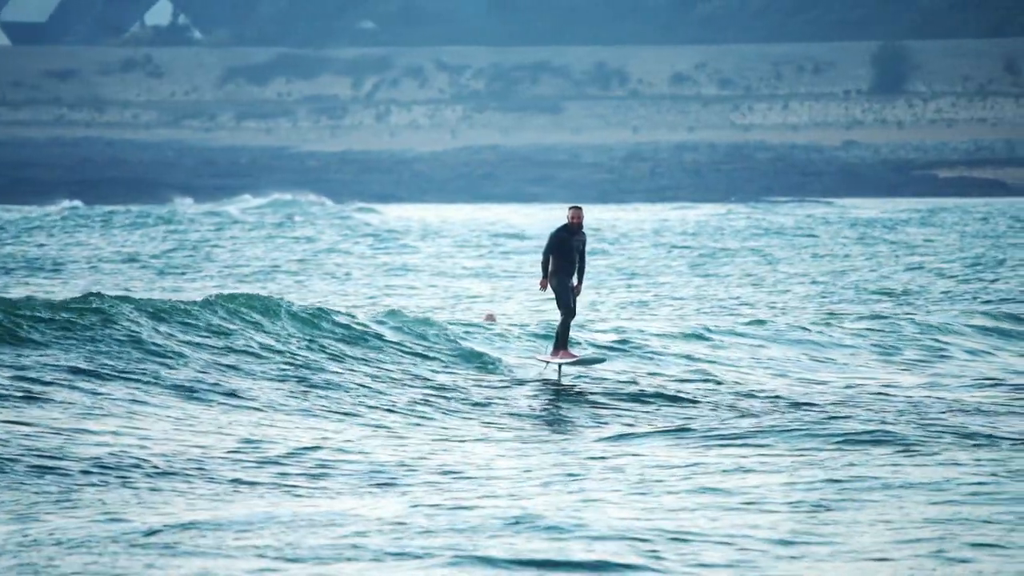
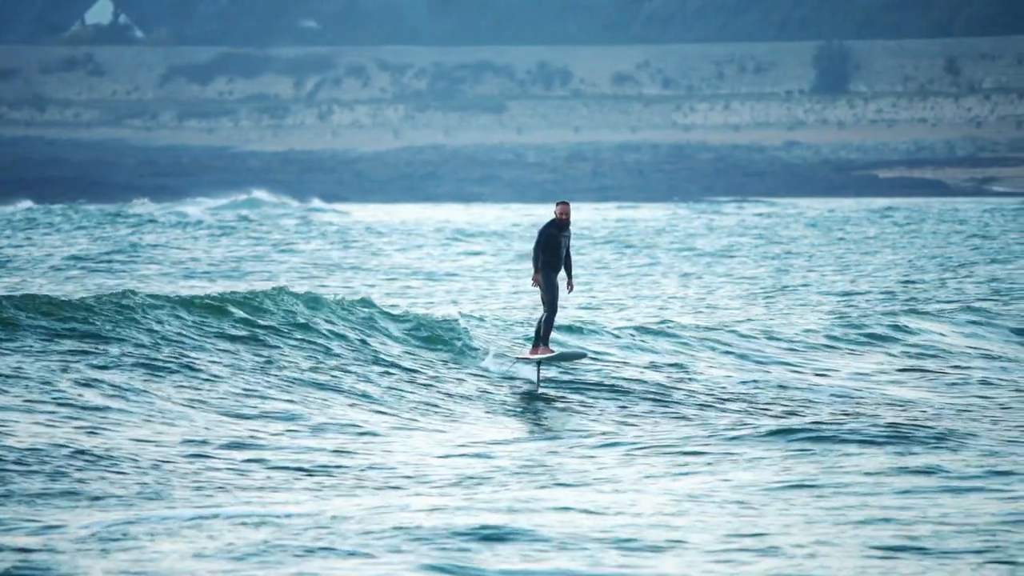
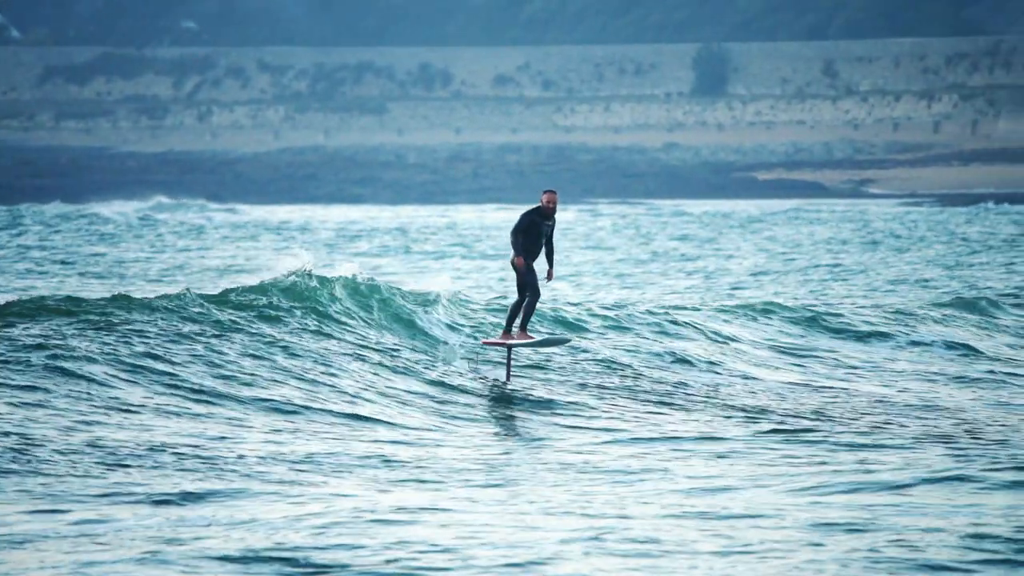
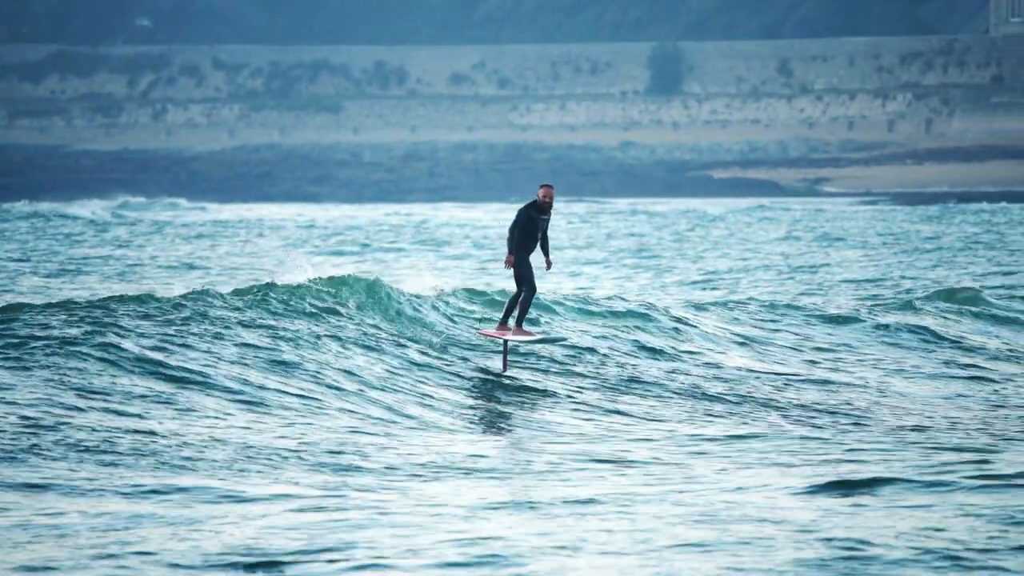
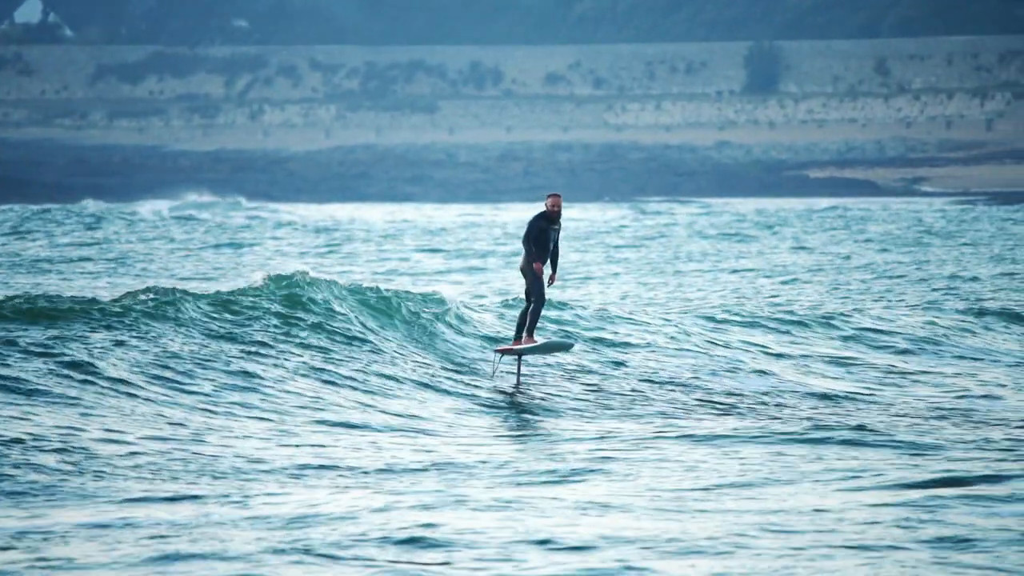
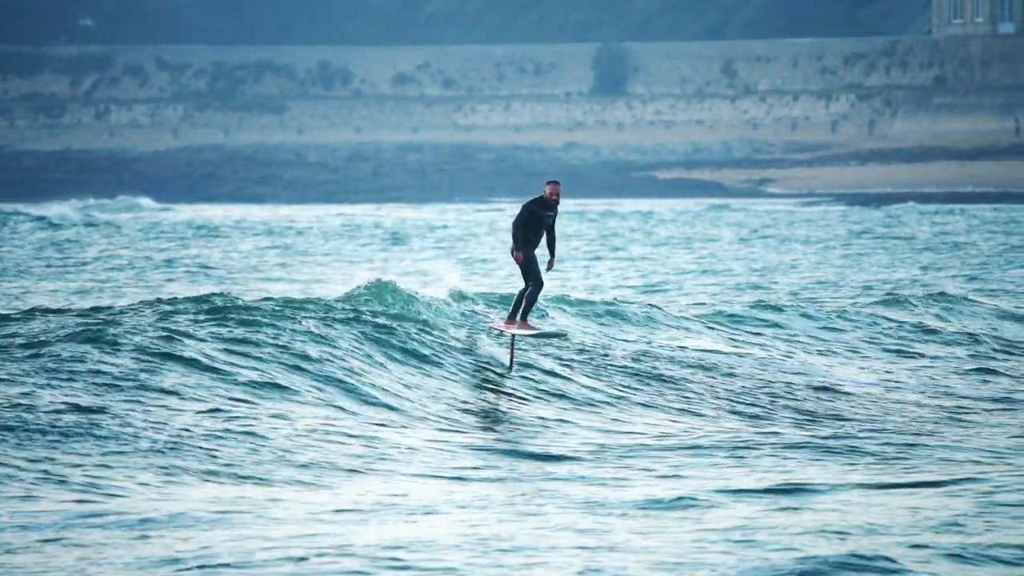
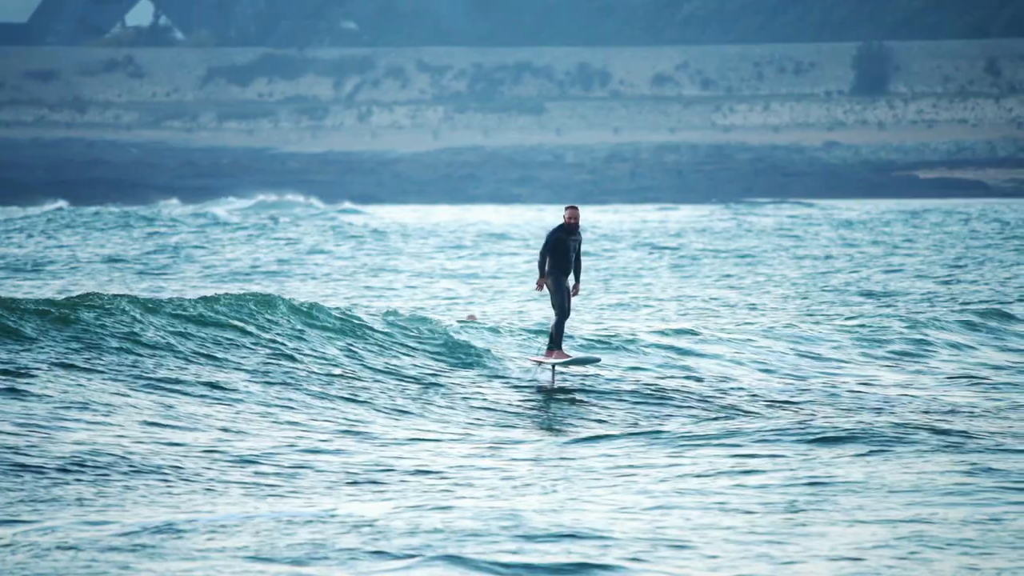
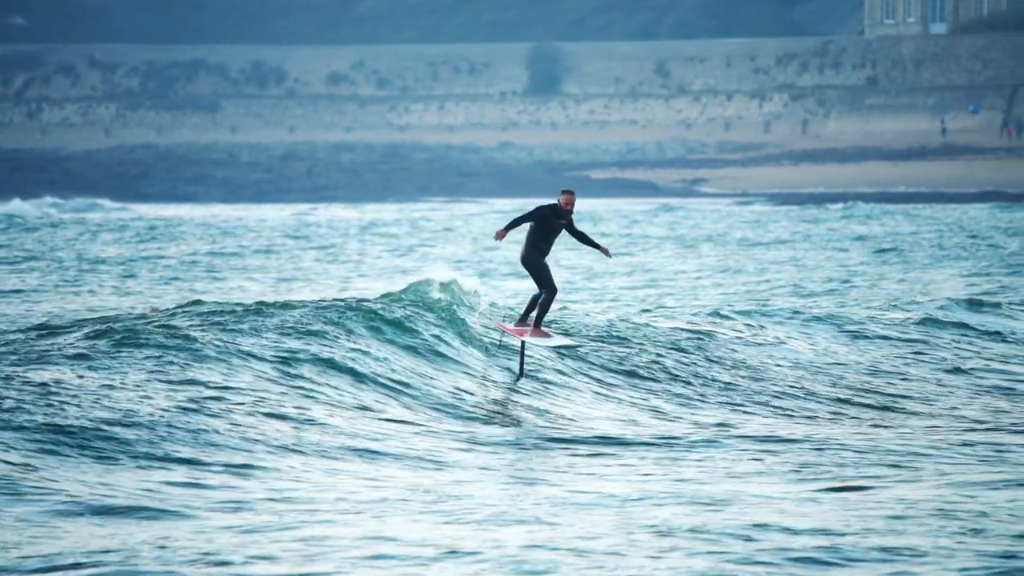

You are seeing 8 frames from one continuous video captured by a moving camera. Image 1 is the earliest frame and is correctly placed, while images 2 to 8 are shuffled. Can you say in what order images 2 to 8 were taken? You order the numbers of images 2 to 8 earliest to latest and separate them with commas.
7, 2, 5, 3, 4, 6, 8
